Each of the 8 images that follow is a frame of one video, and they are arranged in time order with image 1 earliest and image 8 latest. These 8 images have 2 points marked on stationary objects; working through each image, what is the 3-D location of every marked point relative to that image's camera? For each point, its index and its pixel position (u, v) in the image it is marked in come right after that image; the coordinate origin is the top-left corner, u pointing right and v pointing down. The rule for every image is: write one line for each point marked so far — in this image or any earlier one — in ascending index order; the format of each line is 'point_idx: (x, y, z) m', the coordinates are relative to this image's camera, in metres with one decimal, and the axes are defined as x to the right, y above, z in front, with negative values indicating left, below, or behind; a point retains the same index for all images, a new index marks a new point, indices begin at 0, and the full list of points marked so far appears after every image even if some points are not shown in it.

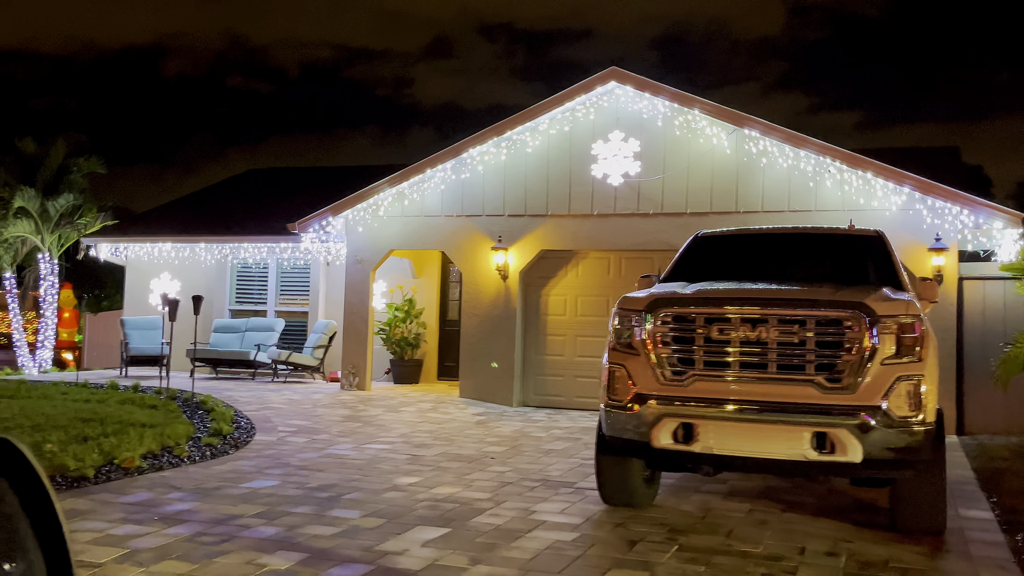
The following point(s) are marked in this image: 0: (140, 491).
0: (-4.0, -2.2, +10.0) m
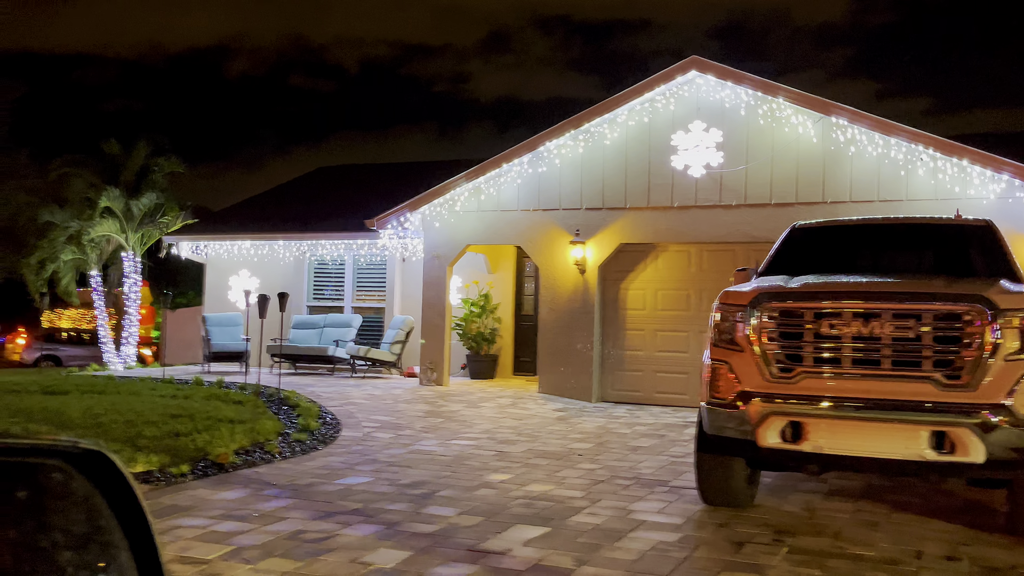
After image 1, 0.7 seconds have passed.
0: (-3.0, -2.2, +10.1) m
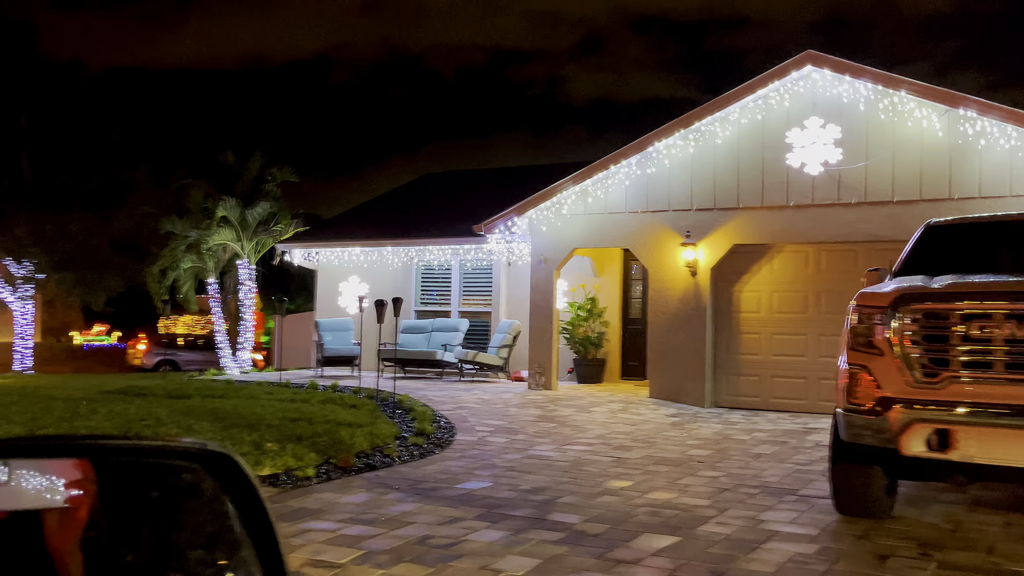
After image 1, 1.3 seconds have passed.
0: (-1.7, -2.2, +10.2) m
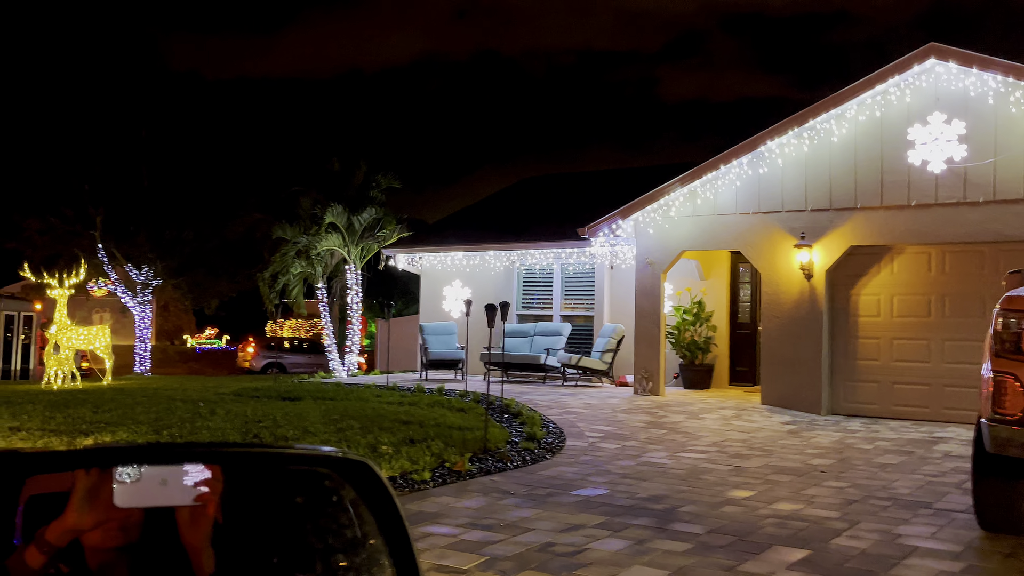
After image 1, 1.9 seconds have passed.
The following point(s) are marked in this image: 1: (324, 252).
0: (-0.4, -2.3, +10.2) m
1: (-4.1, +0.8, +20.1) m
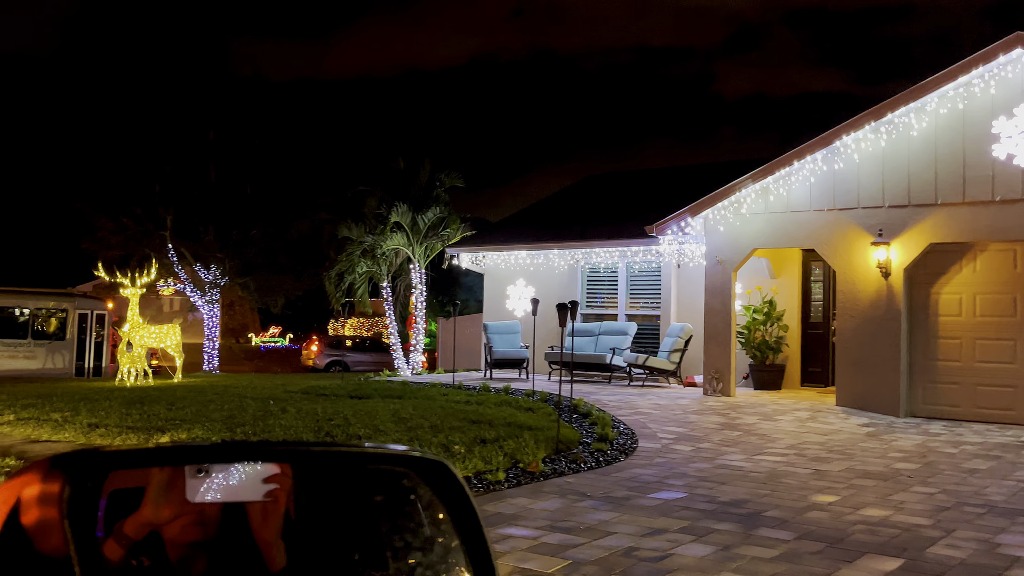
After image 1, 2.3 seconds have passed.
0: (+0.5, -2.3, +10.0) m
1: (-2.6, +0.8, +20.2) m
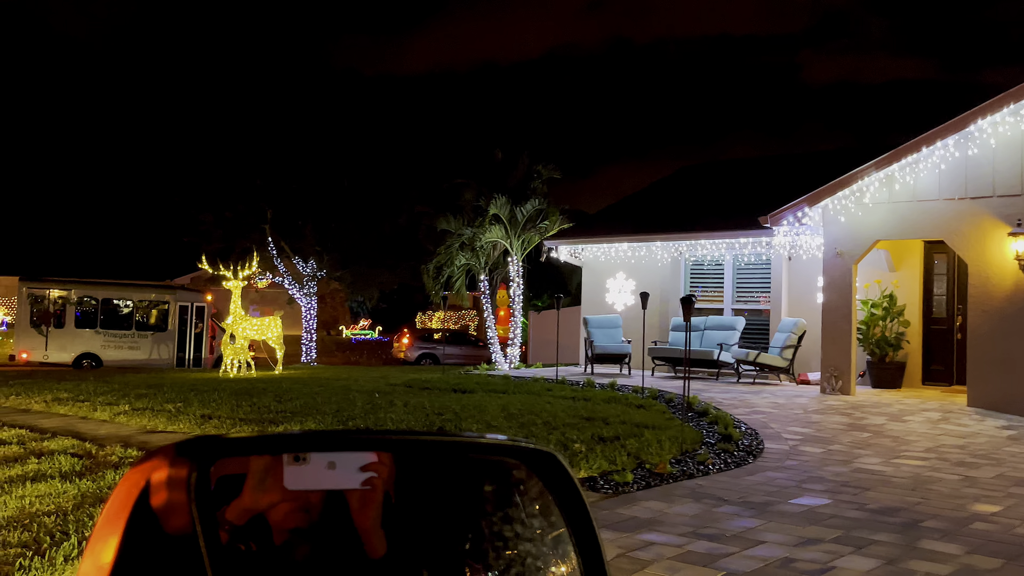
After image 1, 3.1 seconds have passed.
0: (+1.8, -2.2, +9.6) m
1: (-0.5, +1.0, +19.9) m
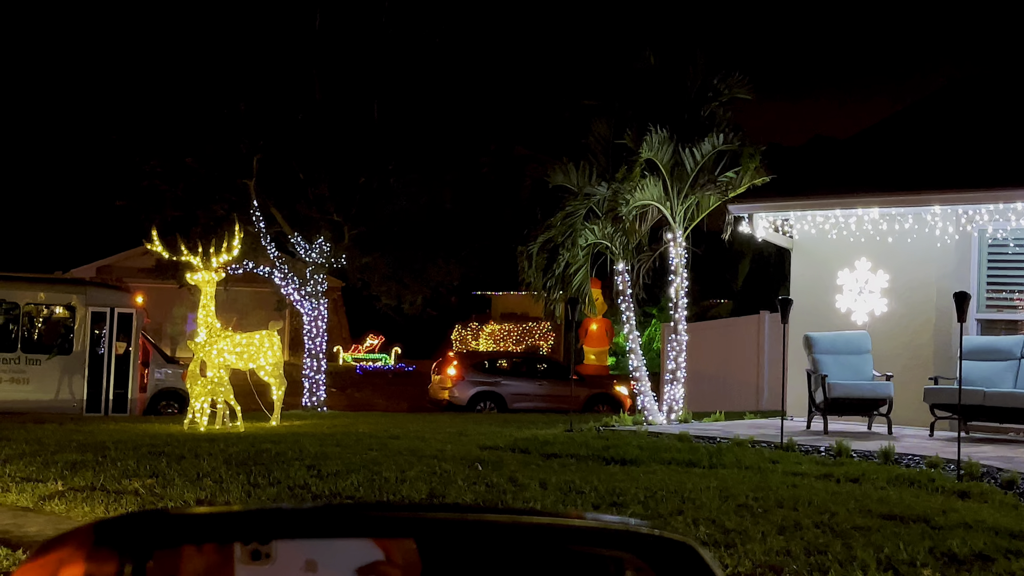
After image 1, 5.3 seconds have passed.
0: (+4.8, -1.8, +1.9) m
1: (+1.5, +1.0, +12.1) m
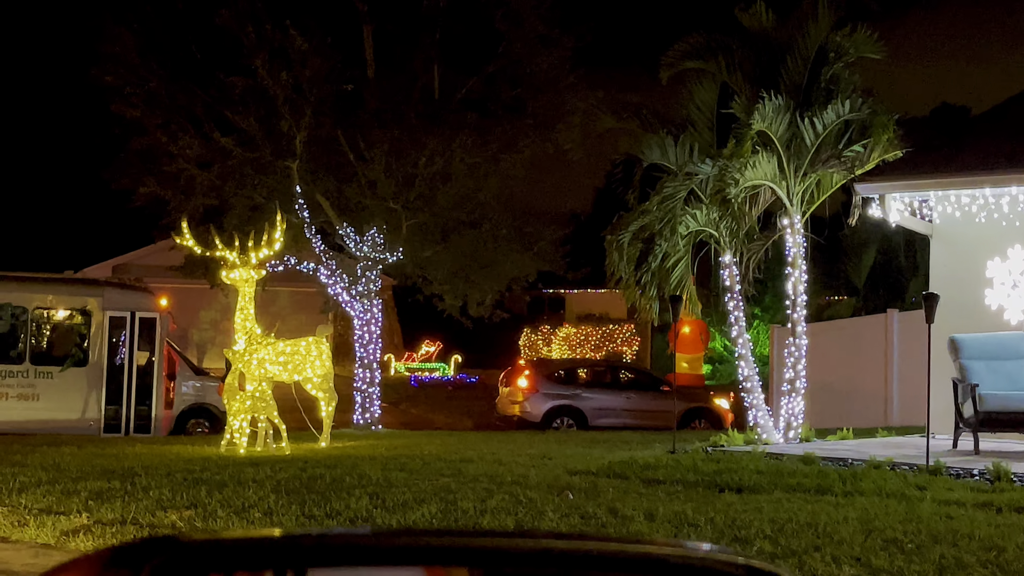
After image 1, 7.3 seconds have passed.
0: (+5.4, -1.6, 0.0) m
1: (+2.5, +1.1, +10.3) m
